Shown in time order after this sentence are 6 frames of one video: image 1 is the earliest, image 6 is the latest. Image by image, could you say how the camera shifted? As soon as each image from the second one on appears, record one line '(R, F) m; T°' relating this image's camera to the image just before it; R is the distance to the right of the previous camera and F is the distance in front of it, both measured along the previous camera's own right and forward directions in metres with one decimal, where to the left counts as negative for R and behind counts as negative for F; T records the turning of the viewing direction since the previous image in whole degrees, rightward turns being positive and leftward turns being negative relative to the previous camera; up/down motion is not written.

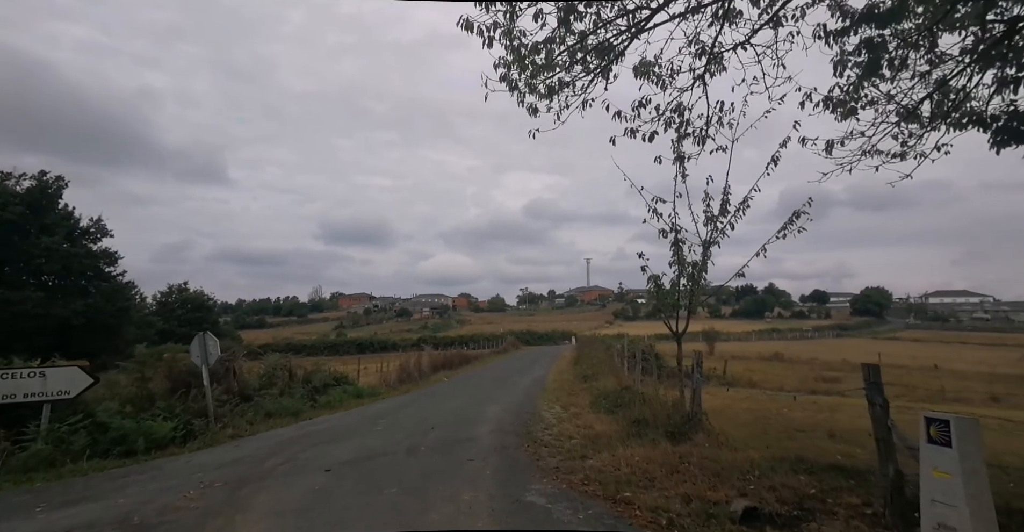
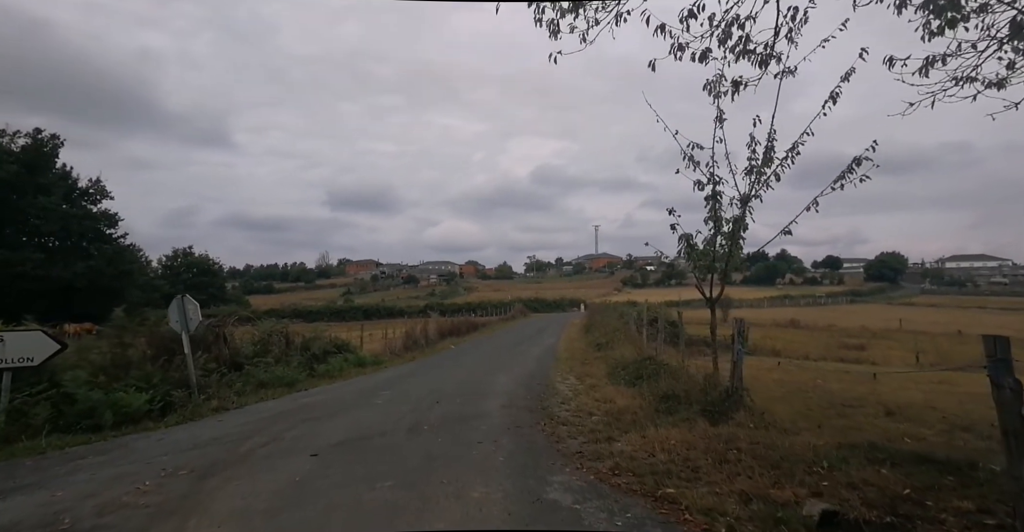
(-0.1, +1.2) m; -1°
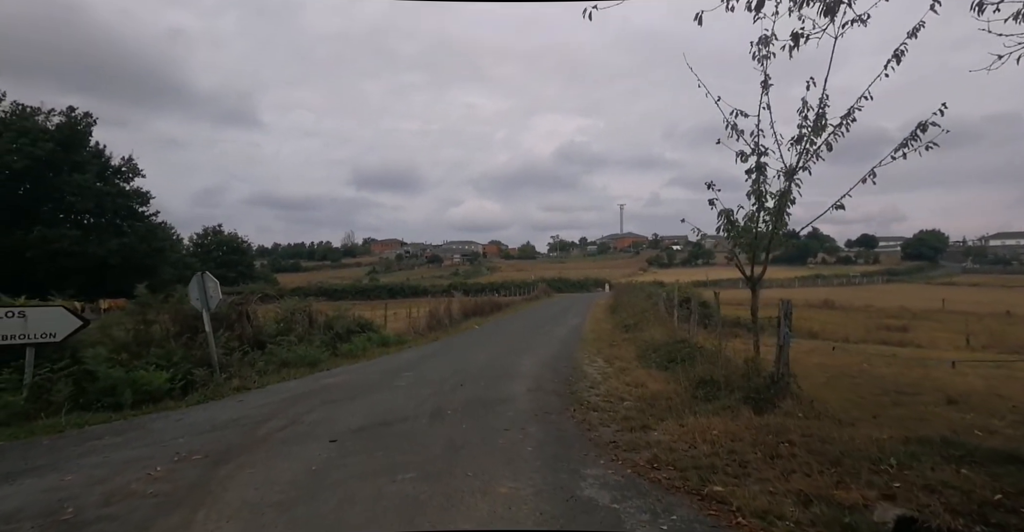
(-0.1, +0.5) m; -3°
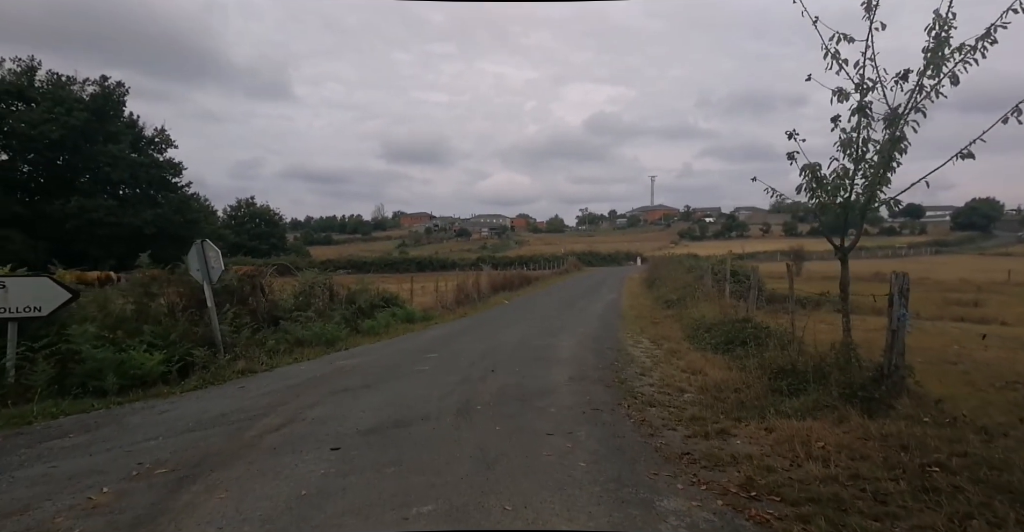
(-0.2, +1.4) m; -3°
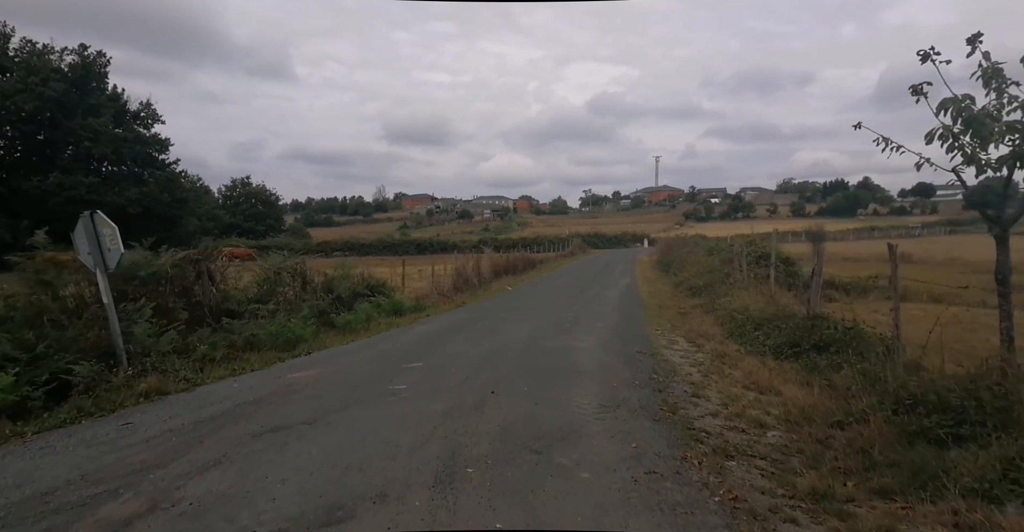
(-0.1, +2.4) m; 0°
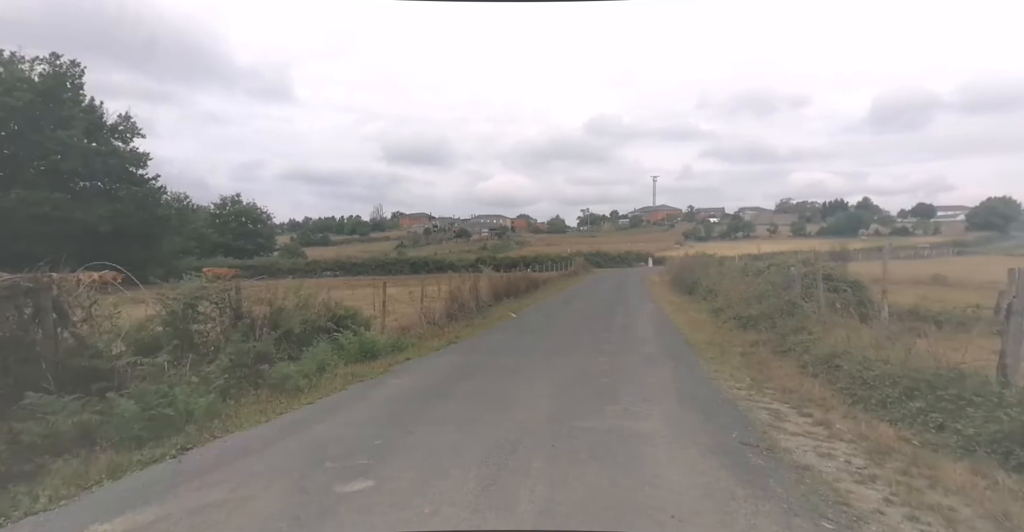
(-0.3, +3.6) m; 0°
